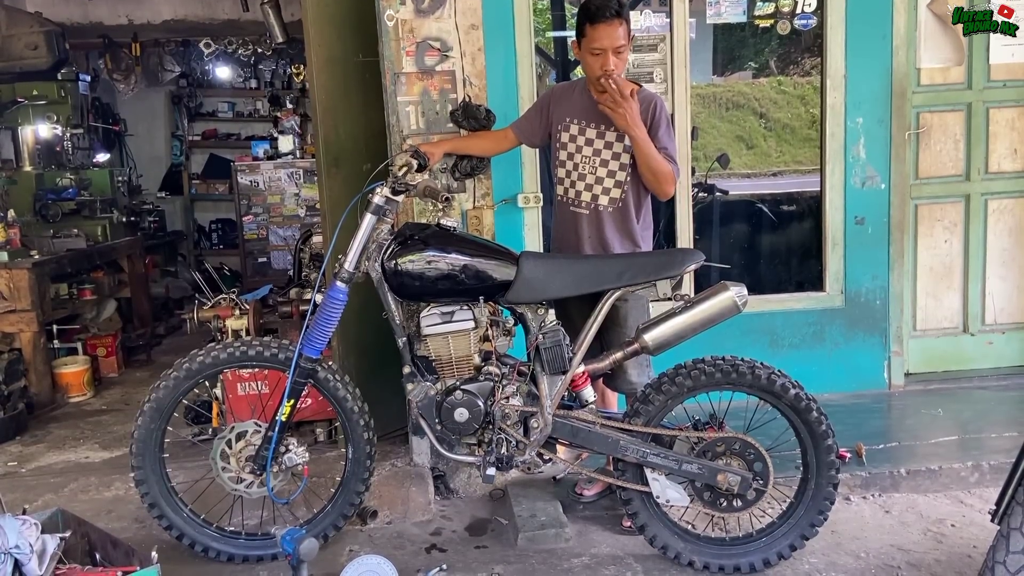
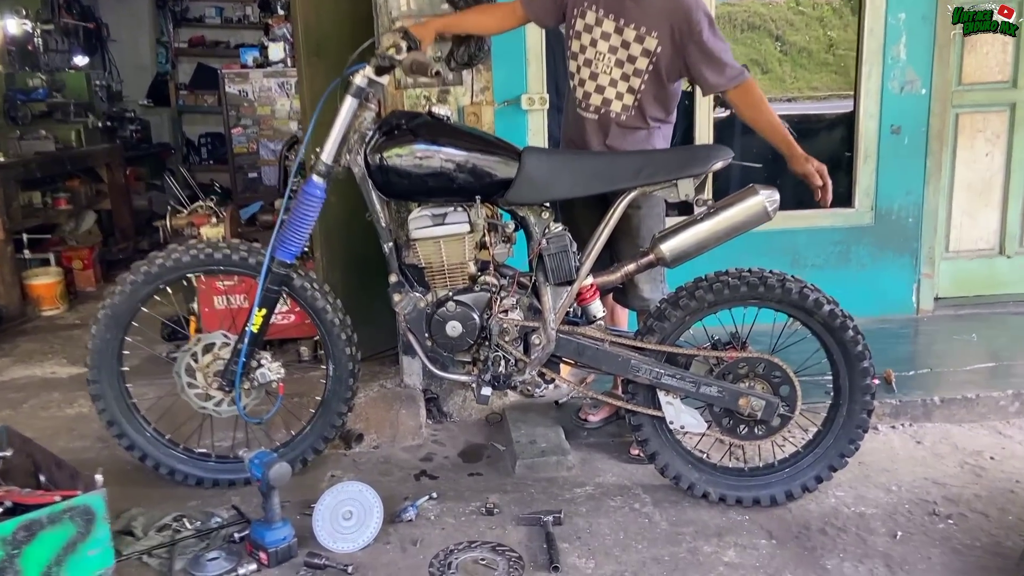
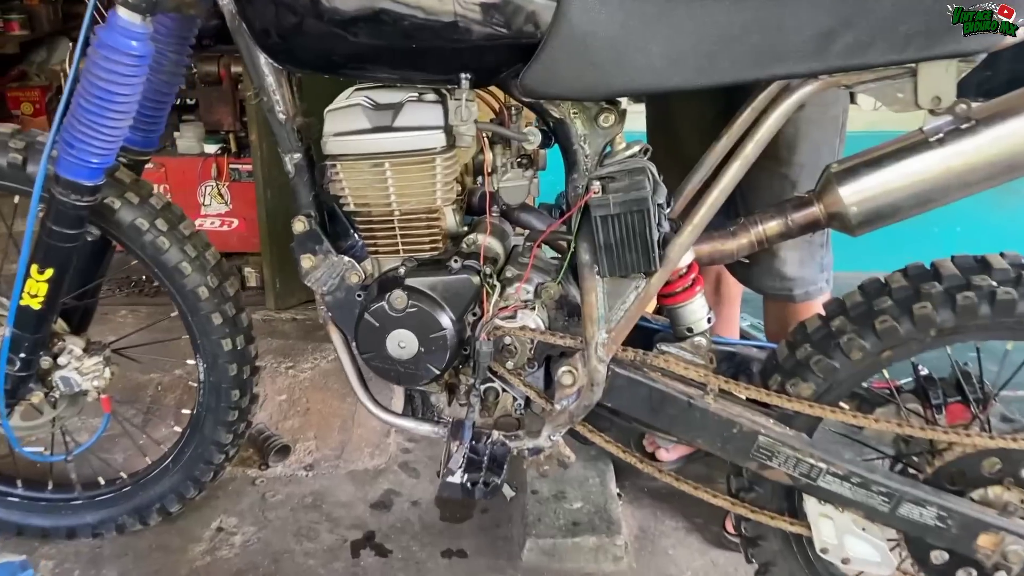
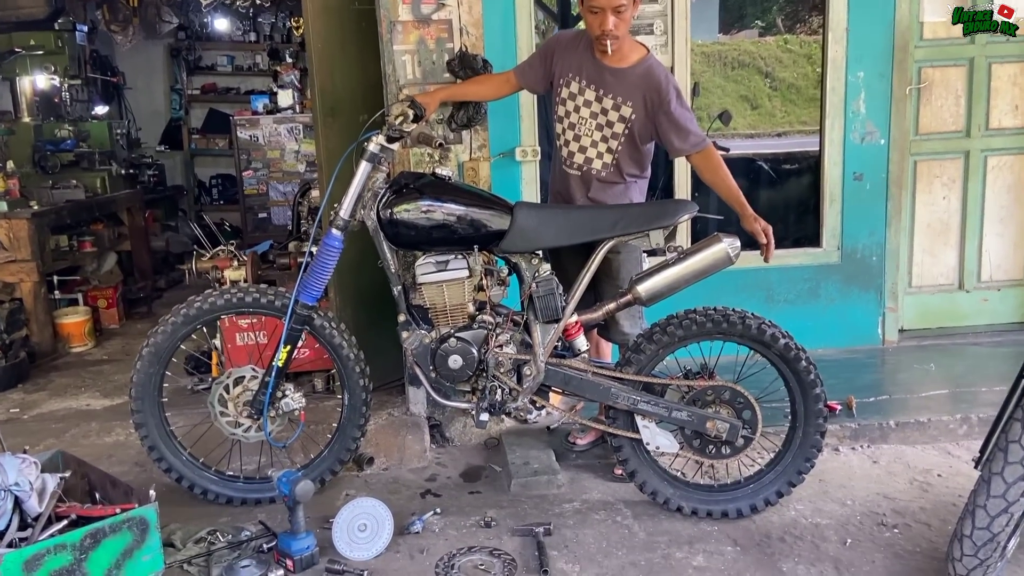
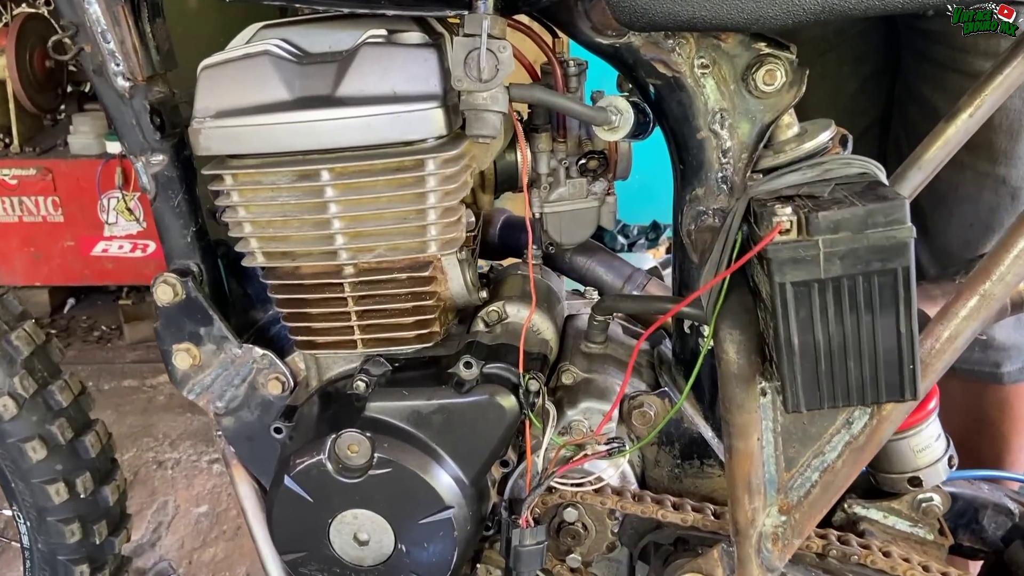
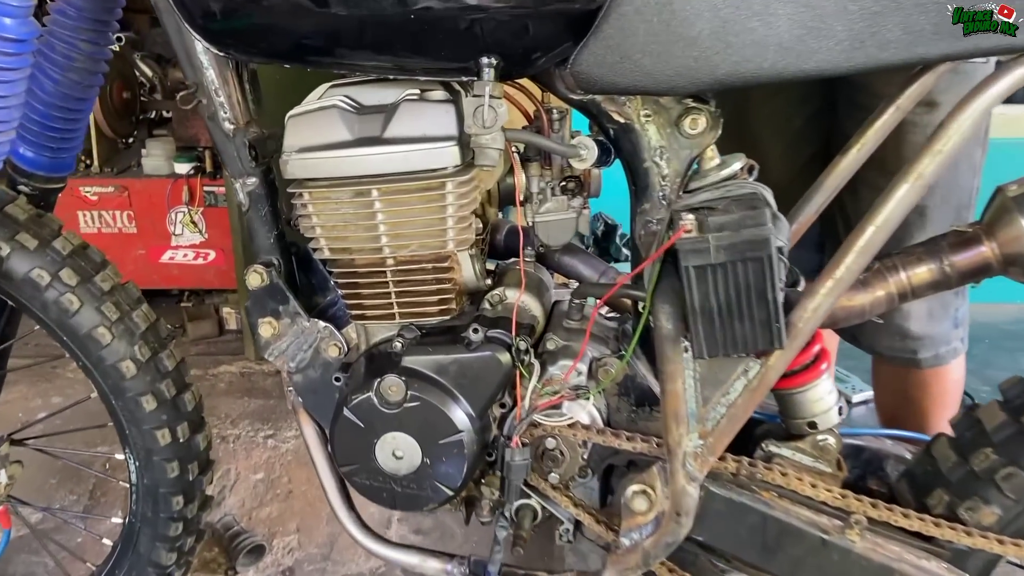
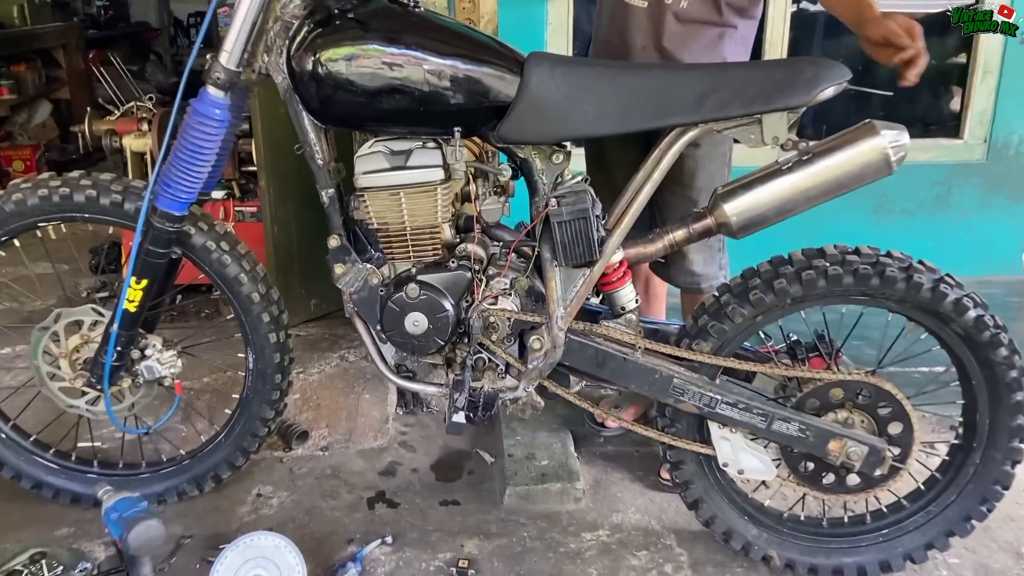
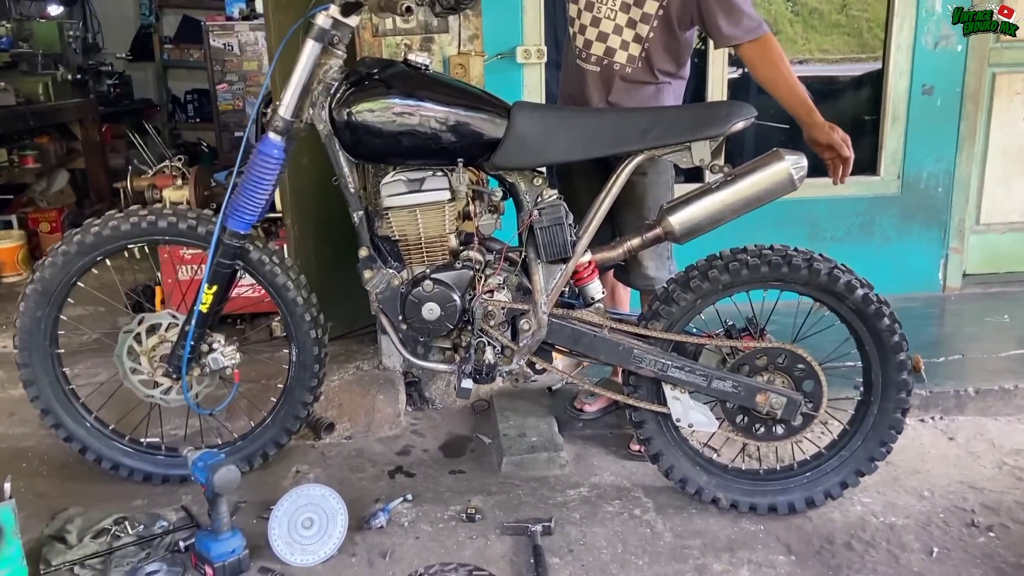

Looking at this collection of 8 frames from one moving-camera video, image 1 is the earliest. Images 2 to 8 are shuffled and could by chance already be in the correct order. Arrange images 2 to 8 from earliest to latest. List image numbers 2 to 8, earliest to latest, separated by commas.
4, 2, 8, 7, 3, 6, 5
